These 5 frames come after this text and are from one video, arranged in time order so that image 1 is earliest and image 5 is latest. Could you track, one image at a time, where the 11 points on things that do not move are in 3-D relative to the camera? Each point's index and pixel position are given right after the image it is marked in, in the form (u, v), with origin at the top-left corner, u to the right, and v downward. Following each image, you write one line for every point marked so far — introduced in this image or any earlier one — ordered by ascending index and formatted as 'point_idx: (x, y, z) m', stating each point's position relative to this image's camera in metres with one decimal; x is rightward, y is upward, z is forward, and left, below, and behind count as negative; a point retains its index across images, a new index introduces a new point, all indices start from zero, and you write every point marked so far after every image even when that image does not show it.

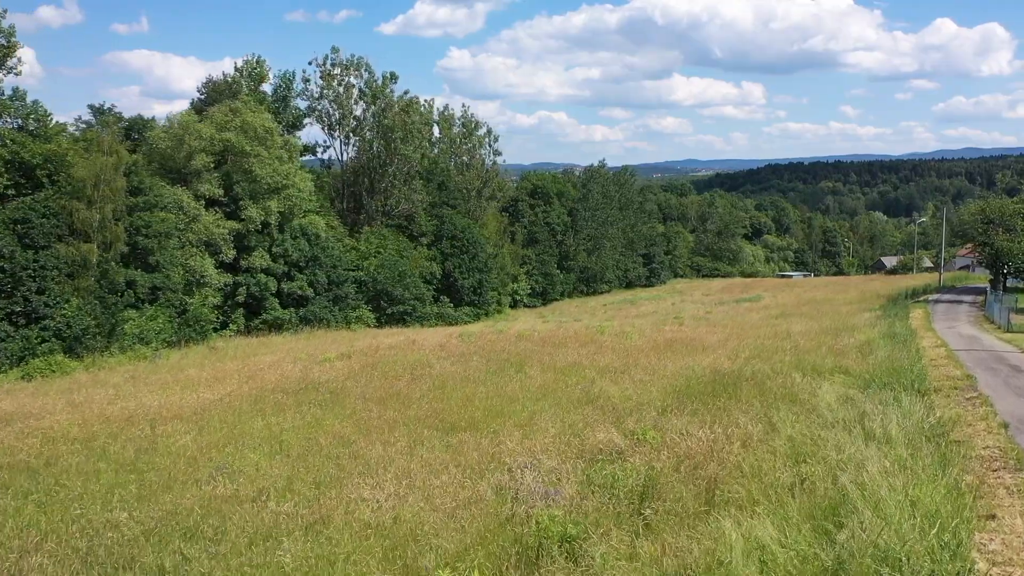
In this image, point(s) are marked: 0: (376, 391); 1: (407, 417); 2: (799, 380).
0: (-1.8, -1.3, +10.5) m
1: (-1.1, -1.4, +8.9) m
2: (+3.6, -1.2, +10.1) m
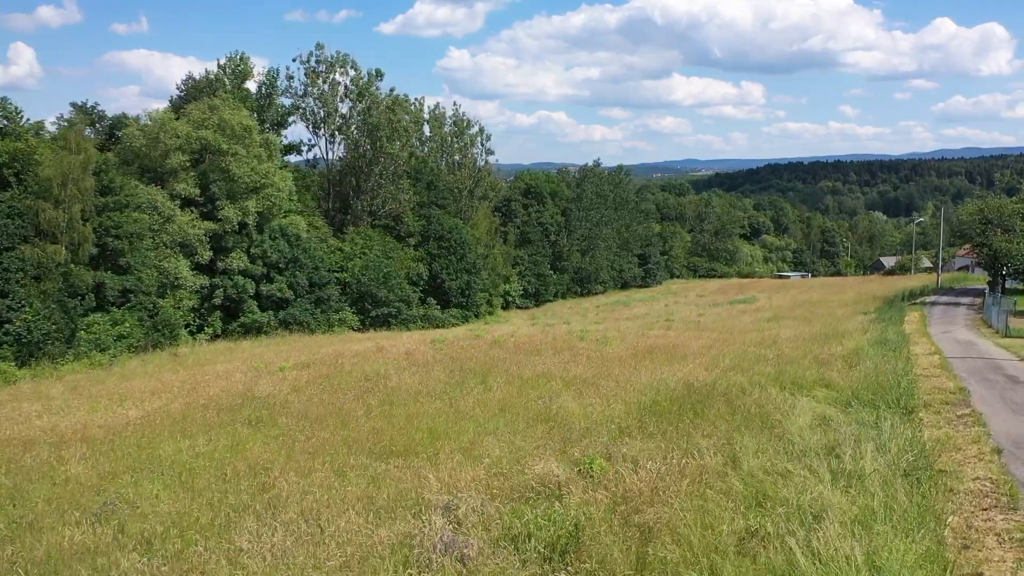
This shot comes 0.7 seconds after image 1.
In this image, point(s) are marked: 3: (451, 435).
0: (-2.3, -1.4, +9.7) m
1: (-1.7, -1.5, +8.1) m
2: (+3.0, -1.2, +9.3) m
3: (-0.6, -1.5, +8.3) m
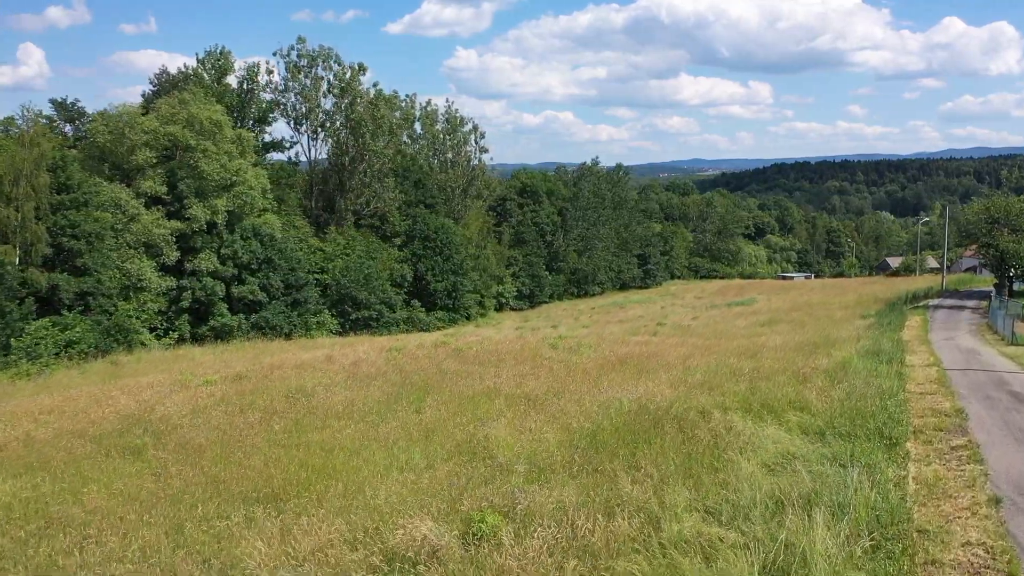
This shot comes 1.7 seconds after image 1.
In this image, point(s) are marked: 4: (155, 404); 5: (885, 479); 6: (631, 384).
0: (-3.1, -1.5, +8.4) m
1: (-2.5, -1.6, +6.8) m
2: (+2.2, -1.3, +7.9) m
3: (-1.4, -1.6, +7.0) m
4: (-4.5, -1.4, +10.1) m
5: (+2.9, -1.4, +6.2) m
6: (+1.7, -1.4, +11.6) m
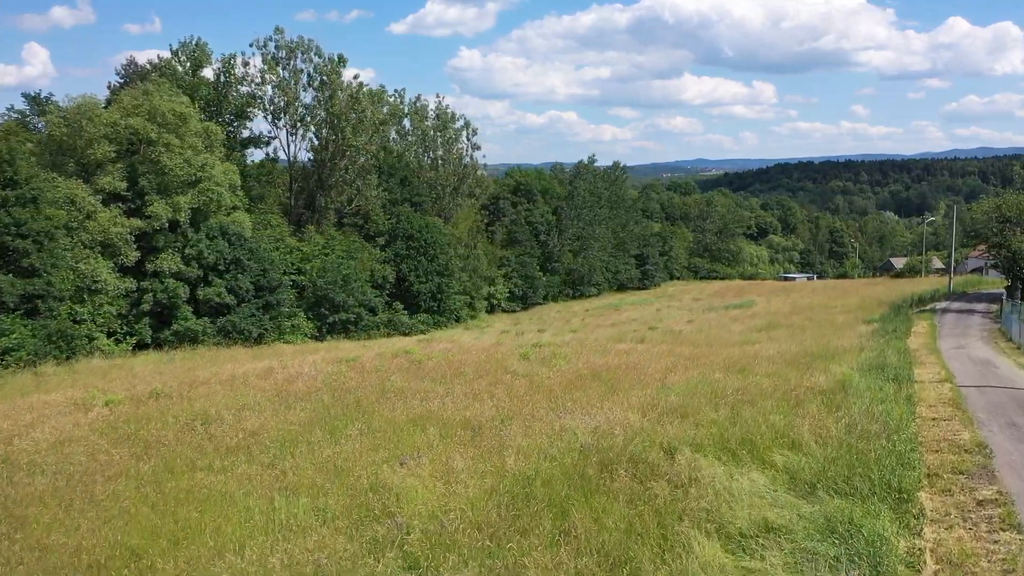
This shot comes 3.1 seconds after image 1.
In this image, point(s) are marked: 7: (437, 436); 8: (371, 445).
0: (-3.8, -1.6, +6.7) m
1: (-3.2, -1.7, +5.2) m
2: (+1.5, -1.4, +6.3) m
3: (-2.1, -1.7, +5.3) m
4: (-5.1, -1.5, +8.5) m
5: (+2.1, -1.5, +4.6) m
6: (+1.0, -1.4, +10.0) m
7: (-0.8, -1.5, +8.6) m
8: (-1.4, -1.6, +8.4) m
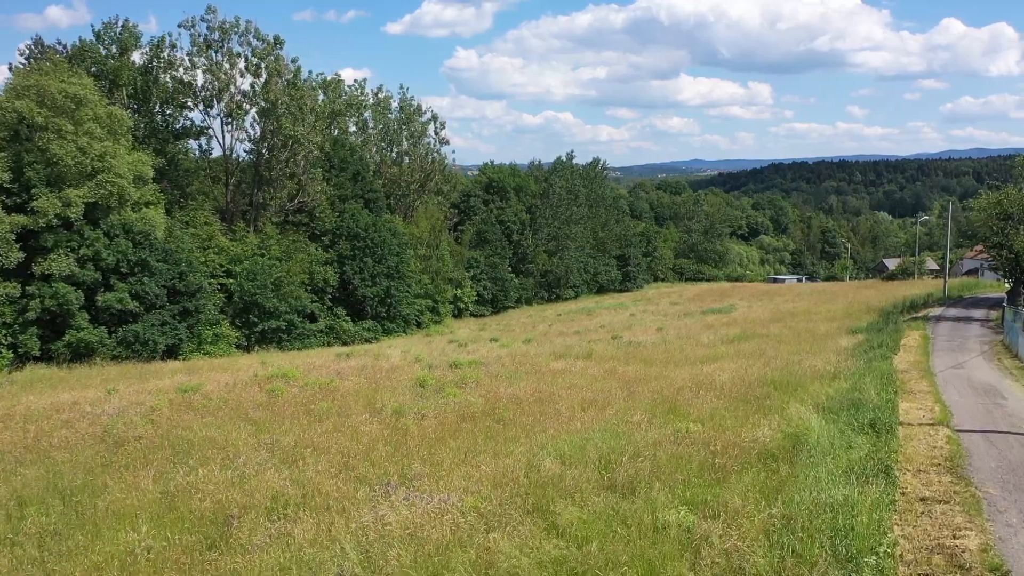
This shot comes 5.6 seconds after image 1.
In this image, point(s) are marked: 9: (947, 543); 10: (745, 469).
0: (-5.5, -1.7, +3.6) m
1: (-4.9, -1.8, +2.0) m
2: (-0.2, -1.6, +3.2) m
3: (-3.8, -1.8, +2.2) m
4: (-6.8, -1.7, +5.4) m
5: (+0.5, -1.6, +1.5) m
6: (-0.7, -1.6, +6.8) m
7: (-2.5, -1.7, +5.5) m
8: (-3.1, -1.7, +5.2) m
9: (+3.0, -1.7, +5.5) m
10: (+2.0, -1.4, +6.5) m
